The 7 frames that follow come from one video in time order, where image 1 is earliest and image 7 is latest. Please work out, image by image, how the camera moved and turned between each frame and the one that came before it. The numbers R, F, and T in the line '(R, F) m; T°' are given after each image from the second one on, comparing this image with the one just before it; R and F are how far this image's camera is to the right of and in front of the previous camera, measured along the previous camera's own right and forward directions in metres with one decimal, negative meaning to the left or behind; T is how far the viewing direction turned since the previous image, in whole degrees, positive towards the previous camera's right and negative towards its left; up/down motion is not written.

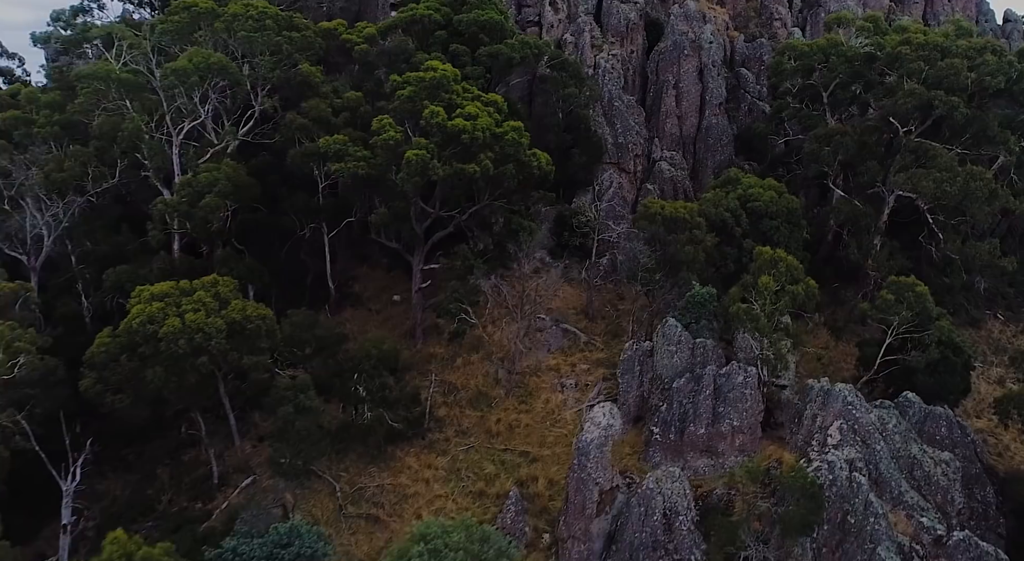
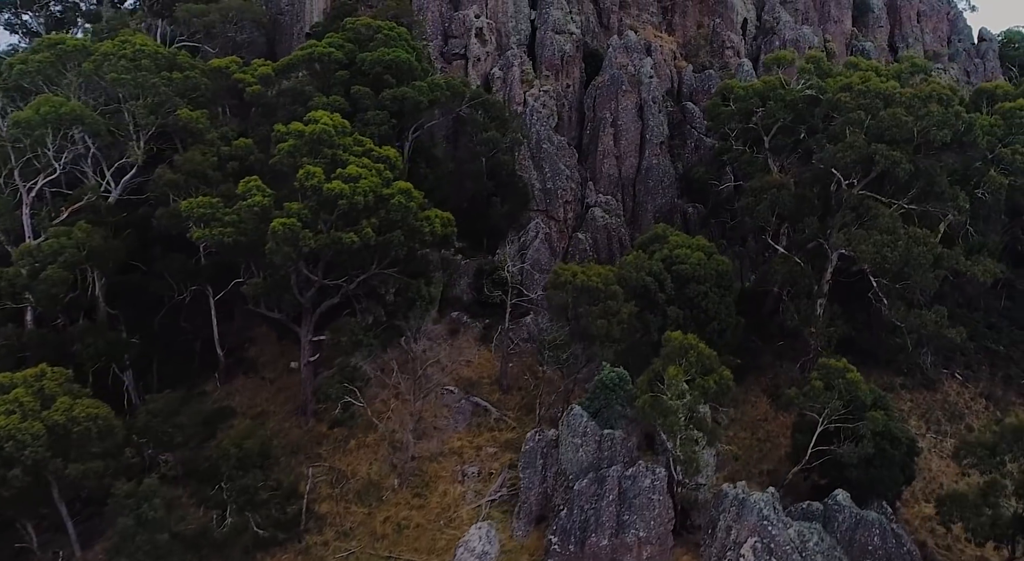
(+3.5, +3.6) m; +1°
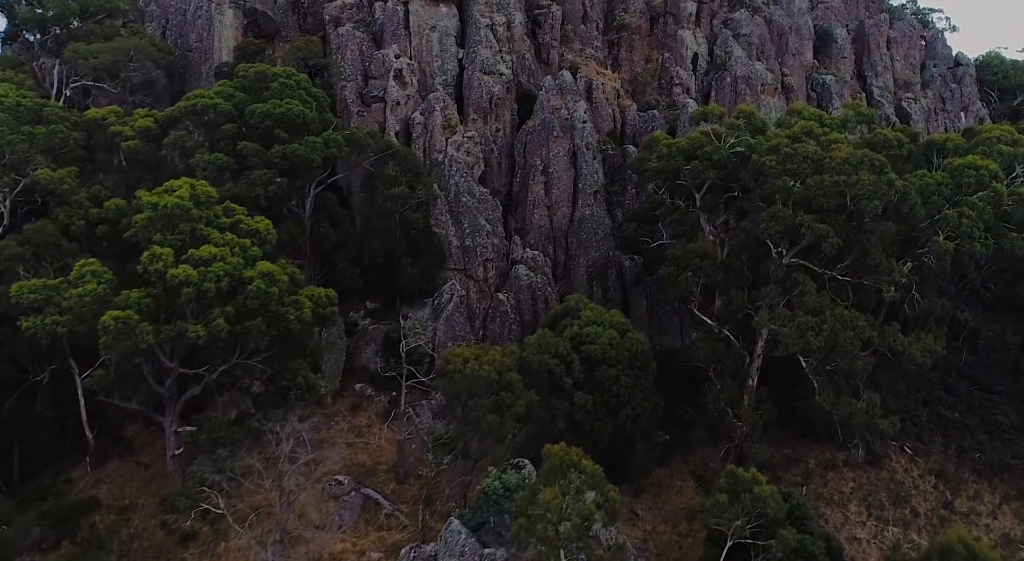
(+3.7, +3.2) m; +1°
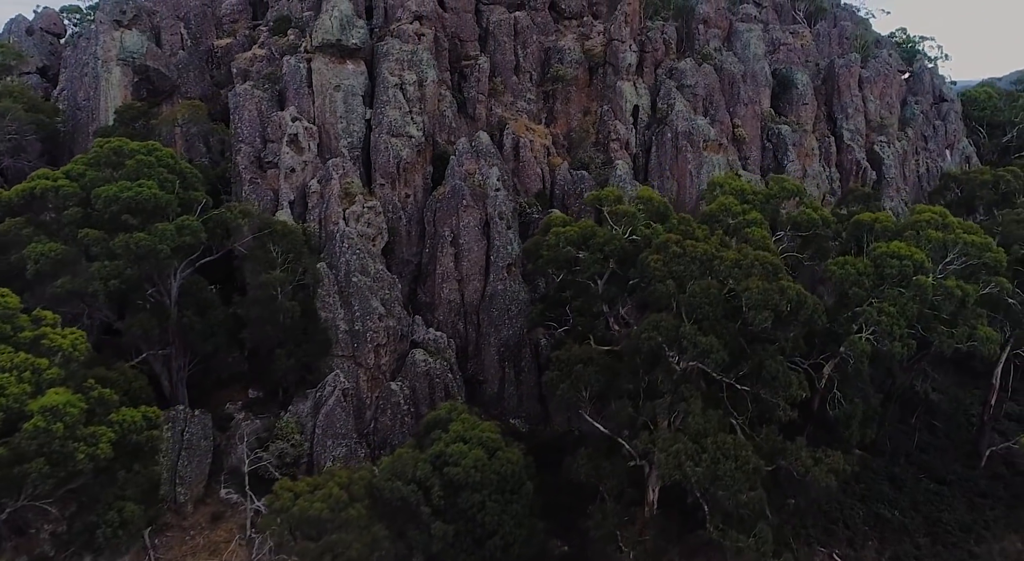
(+5.1, +3.3) m; -1°
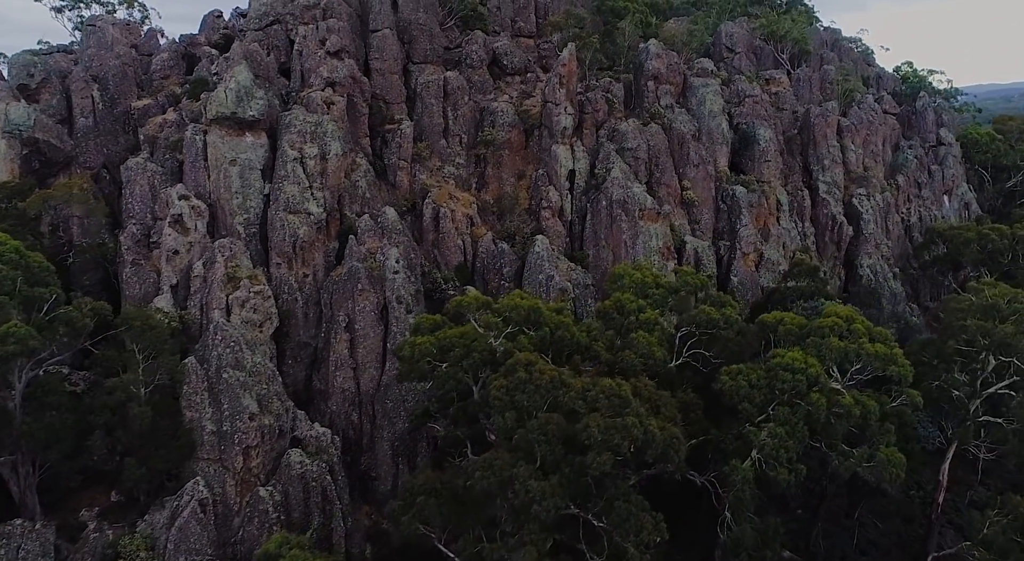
(+6.2, +2.7) m; -2°
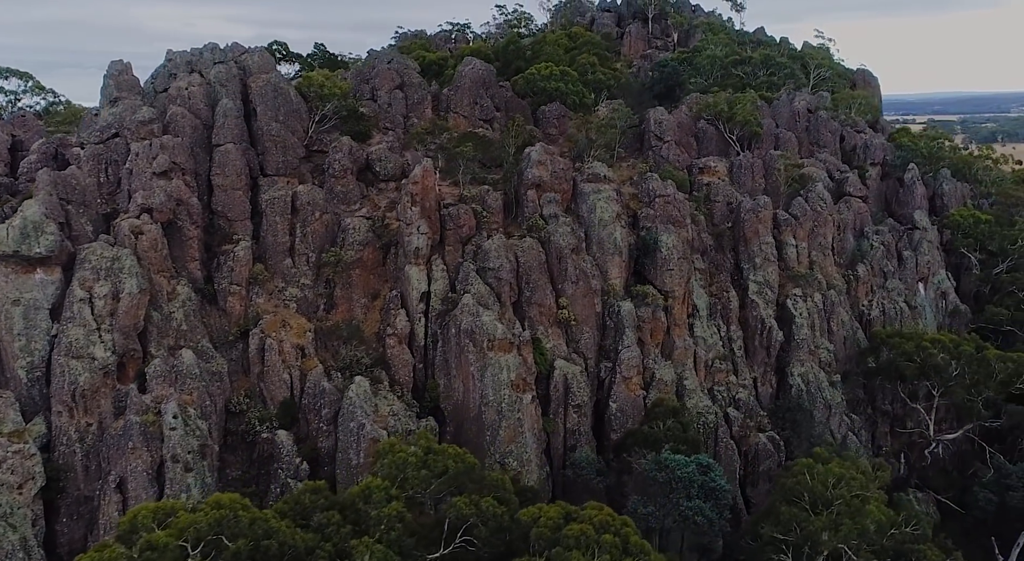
(+11.7, +3.8) m; -4°
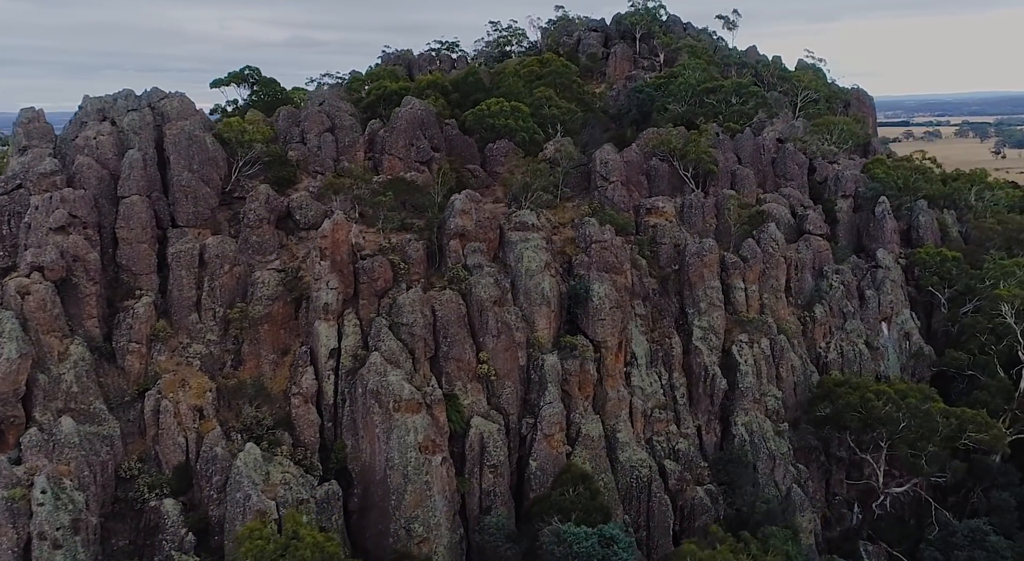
(+5.4, +1.4) m; -1°
